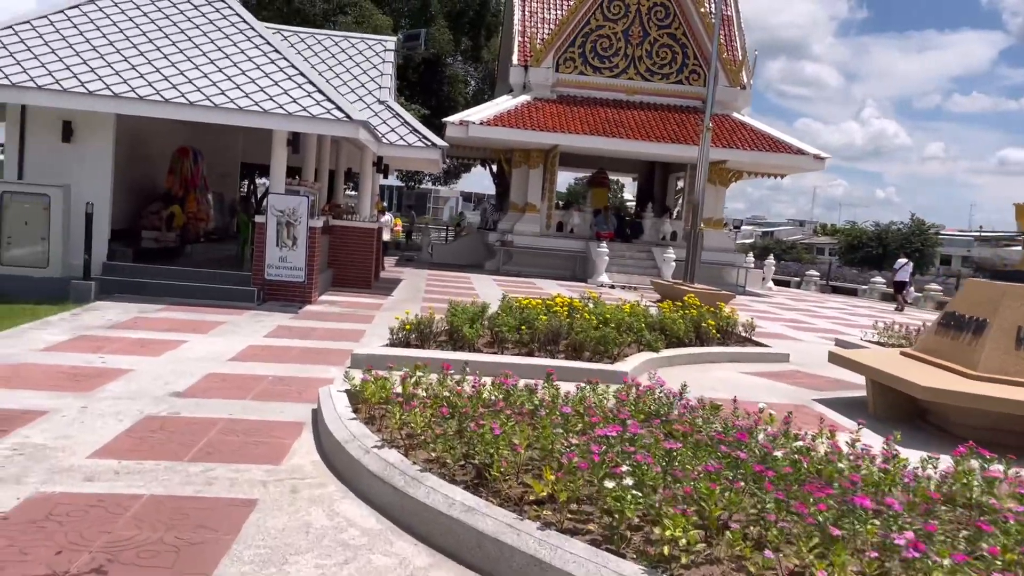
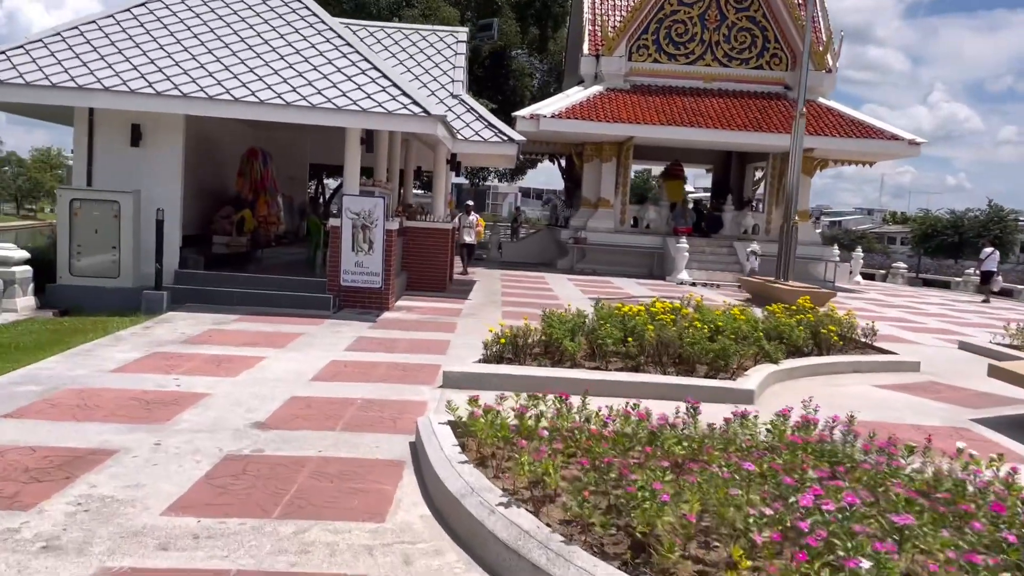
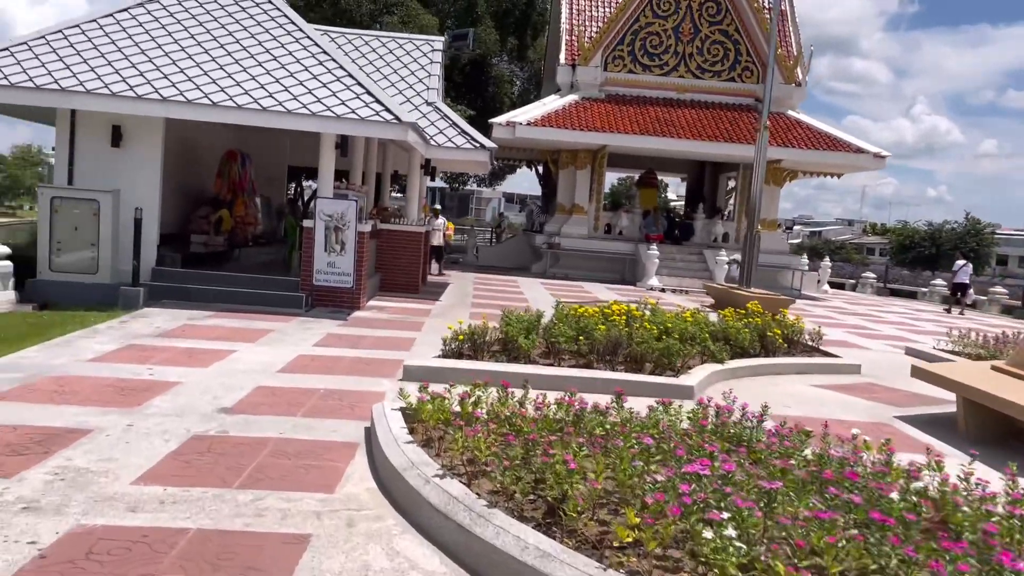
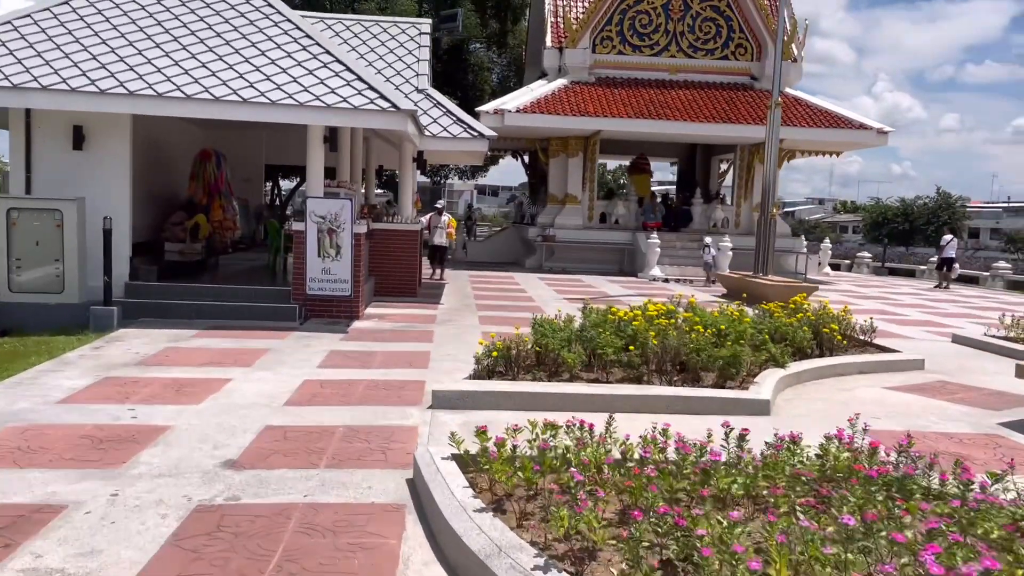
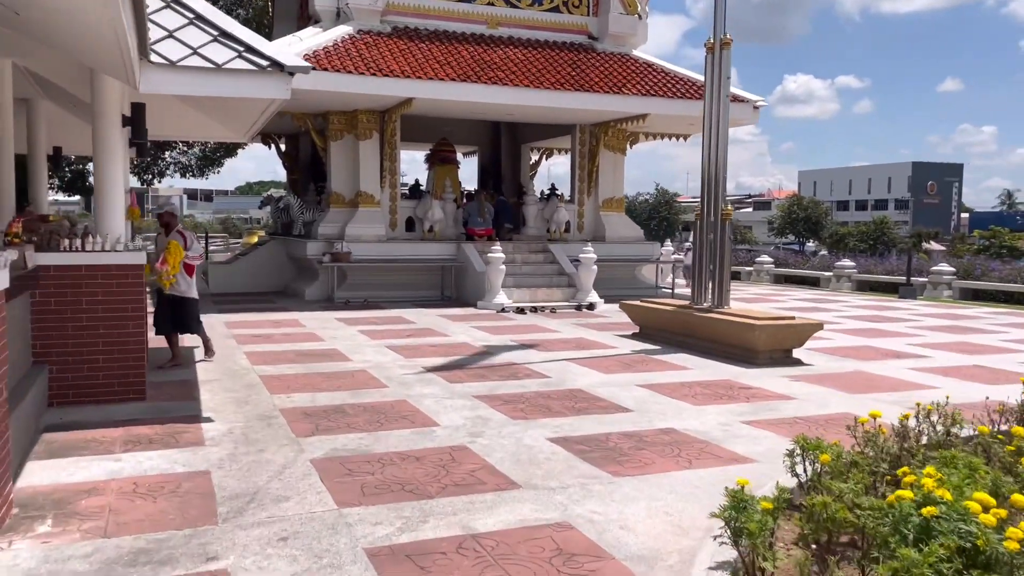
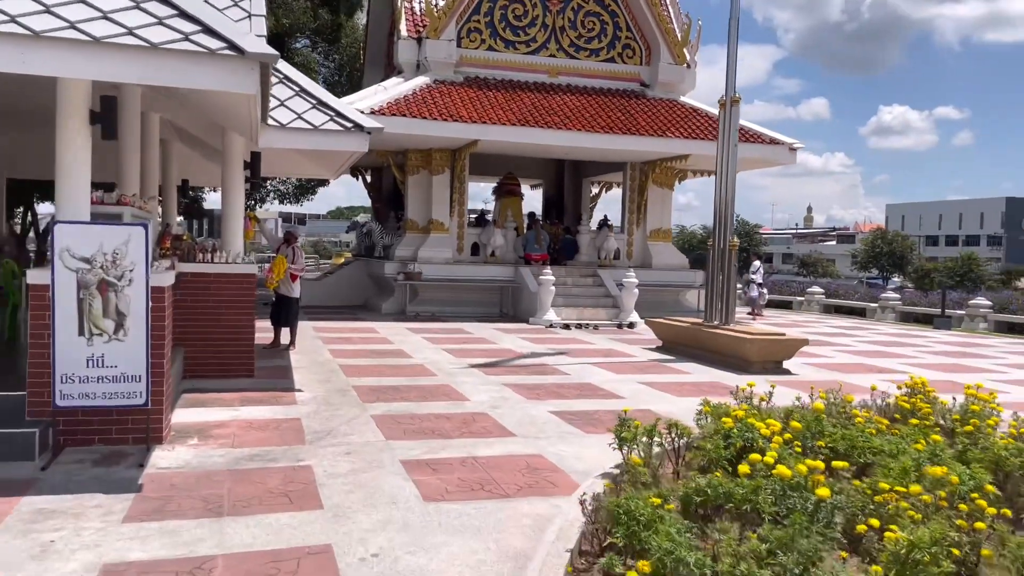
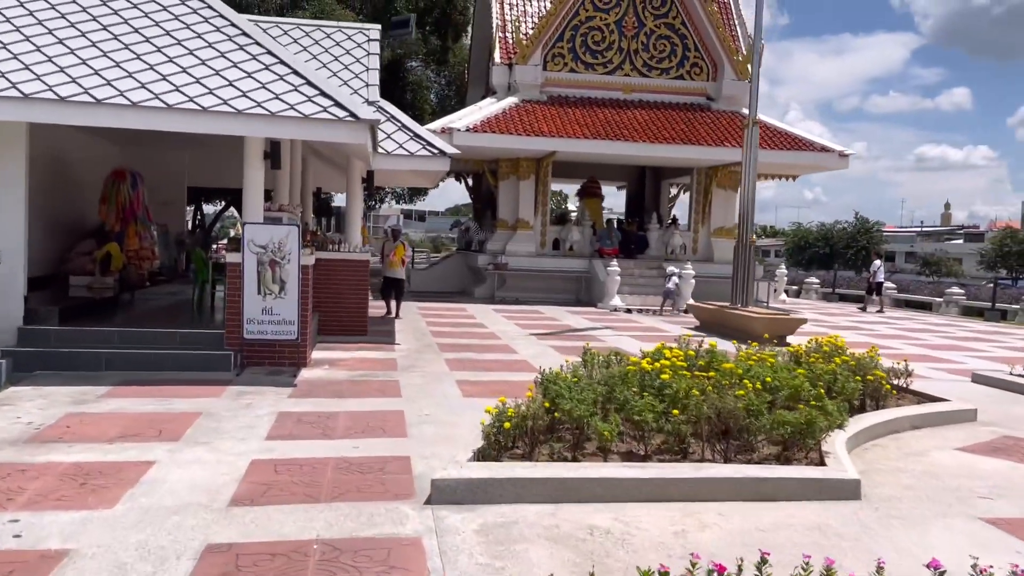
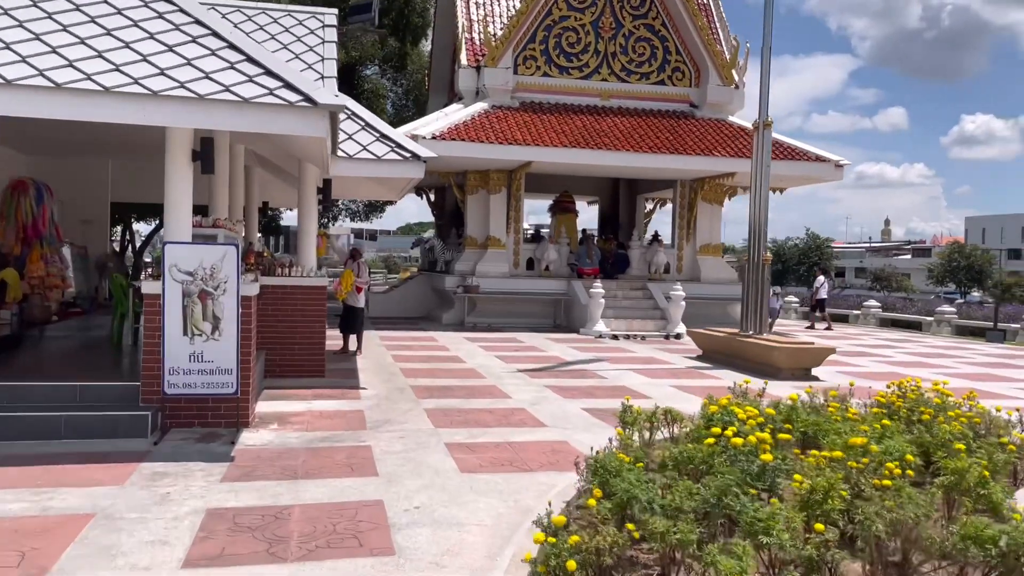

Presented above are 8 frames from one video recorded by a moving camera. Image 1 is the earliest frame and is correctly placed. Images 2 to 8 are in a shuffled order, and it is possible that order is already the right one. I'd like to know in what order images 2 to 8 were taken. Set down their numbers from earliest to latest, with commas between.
3, 2, 4, 7, 8, 6, 5
